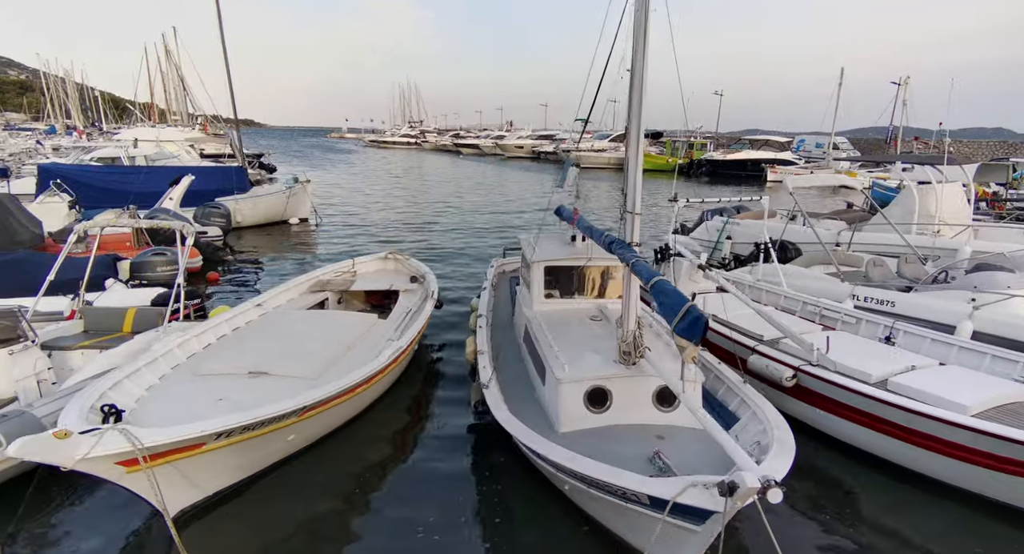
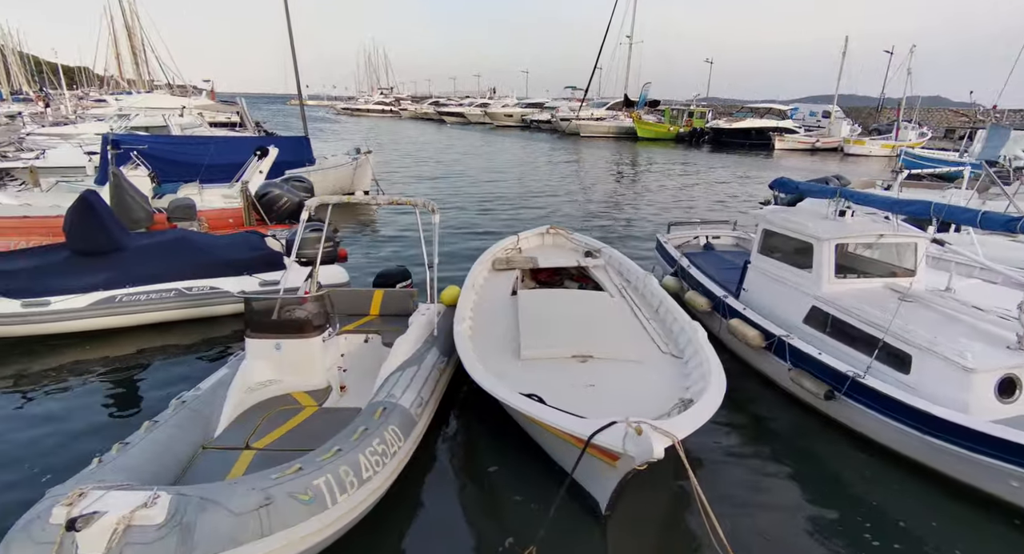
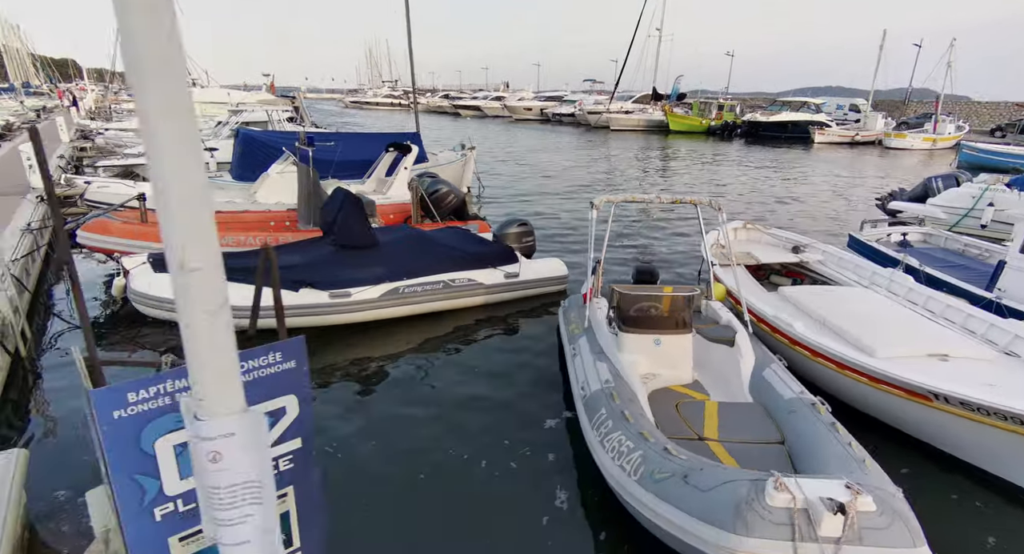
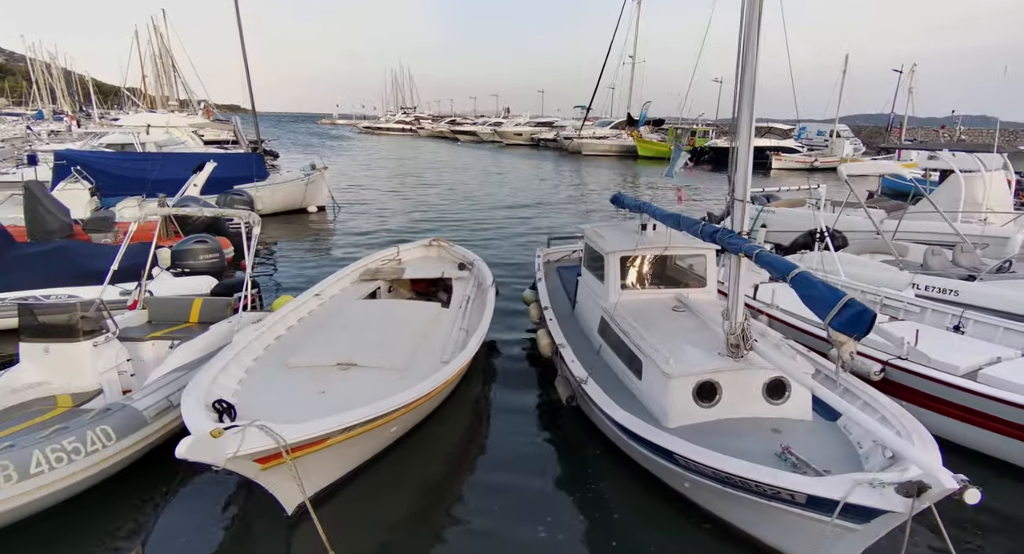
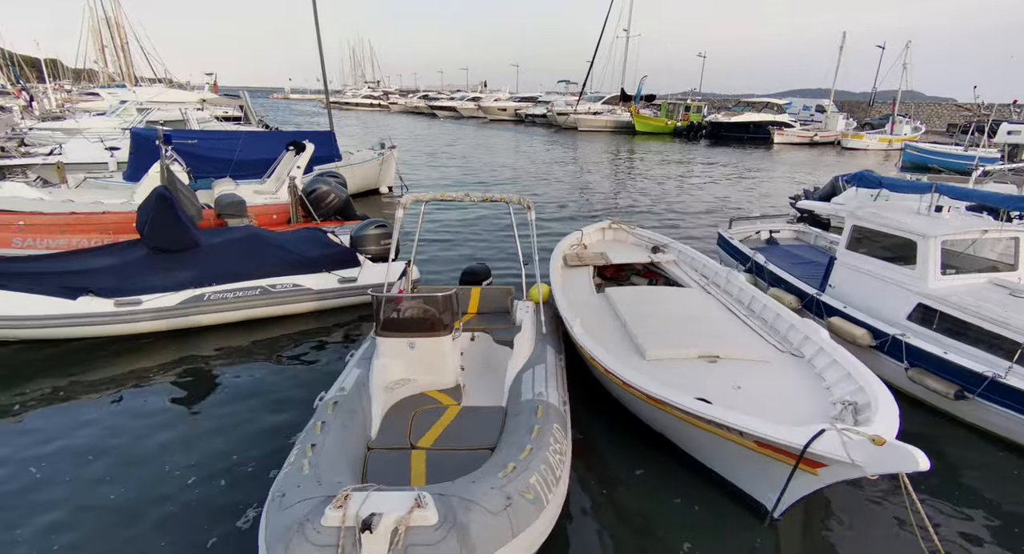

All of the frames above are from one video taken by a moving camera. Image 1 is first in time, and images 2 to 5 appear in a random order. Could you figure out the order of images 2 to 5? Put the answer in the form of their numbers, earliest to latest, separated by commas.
4, 2, 5, 3
